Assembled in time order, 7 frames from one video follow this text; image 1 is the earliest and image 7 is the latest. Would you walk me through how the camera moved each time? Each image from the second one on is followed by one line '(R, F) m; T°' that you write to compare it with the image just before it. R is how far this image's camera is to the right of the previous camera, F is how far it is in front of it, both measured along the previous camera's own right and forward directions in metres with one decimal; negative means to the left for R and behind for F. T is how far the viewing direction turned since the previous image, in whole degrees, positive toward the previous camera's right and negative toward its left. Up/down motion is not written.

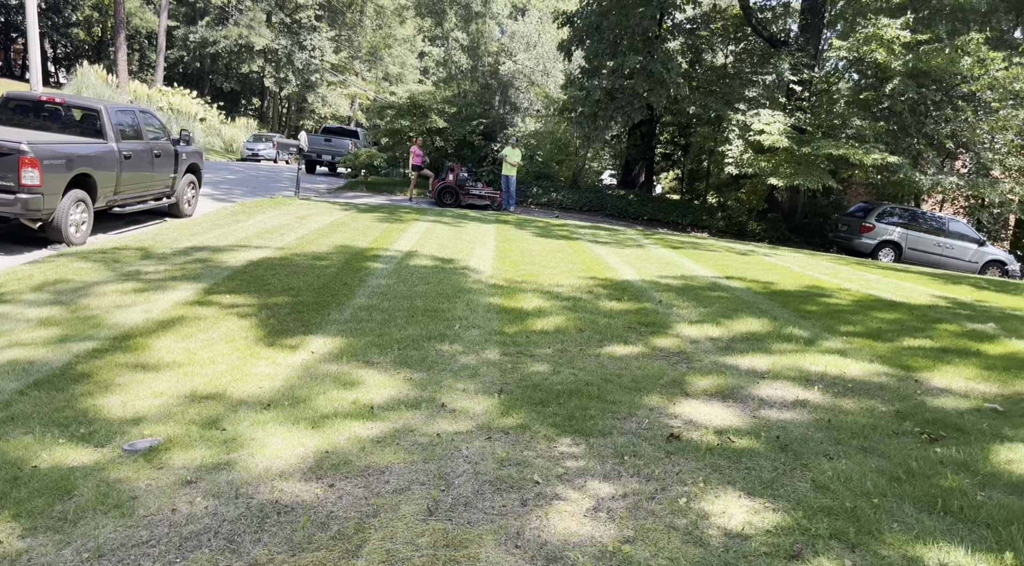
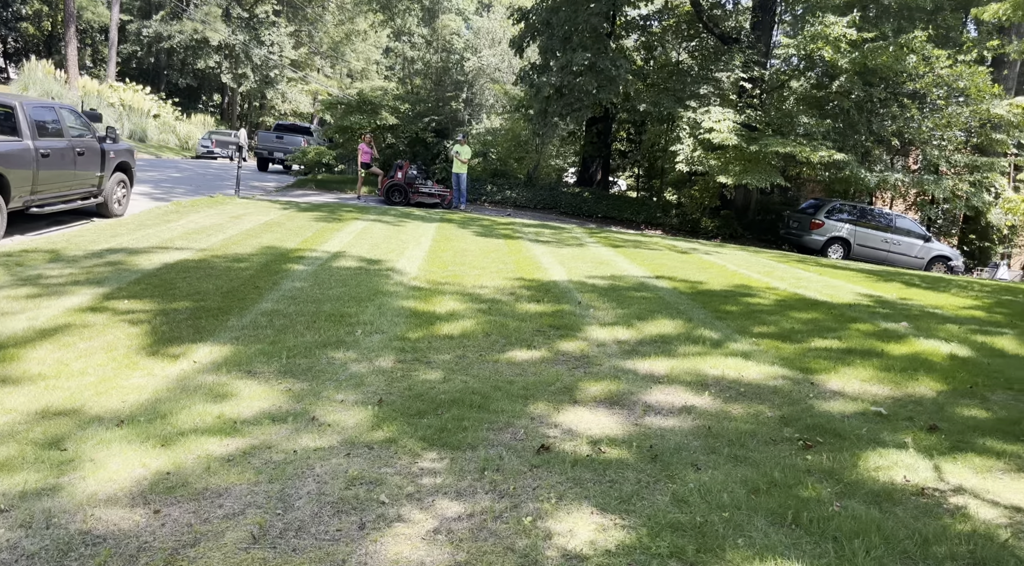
(+0.3, +0.1) m; +3°
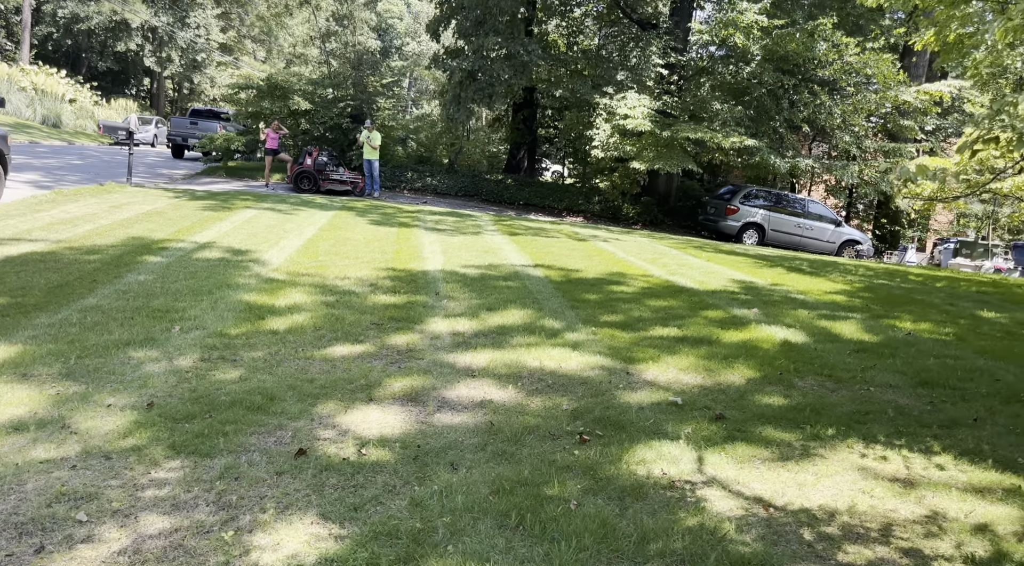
(+0.6, +0.1) m; +5°
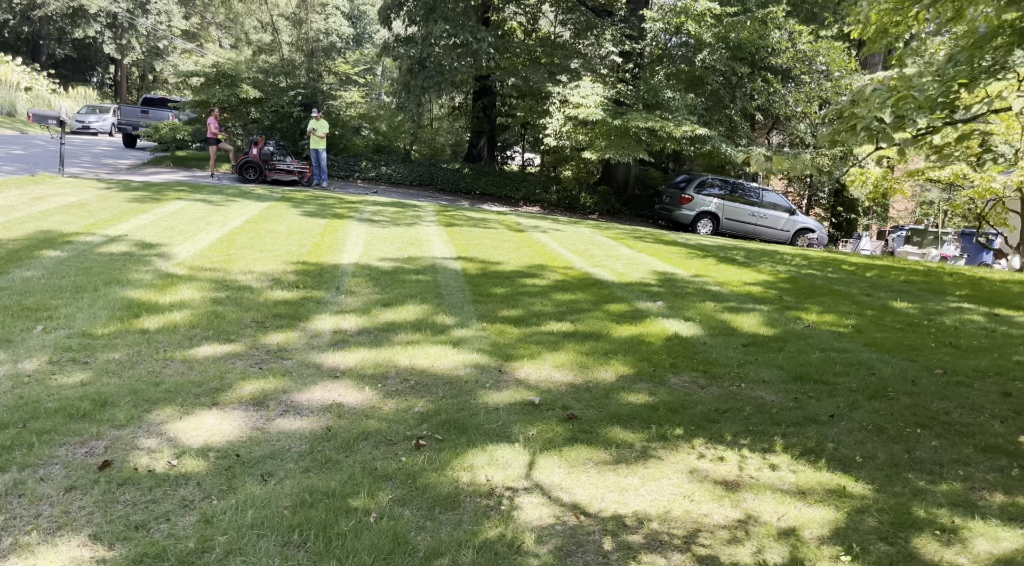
(+0.5, +0.1) m; +3°
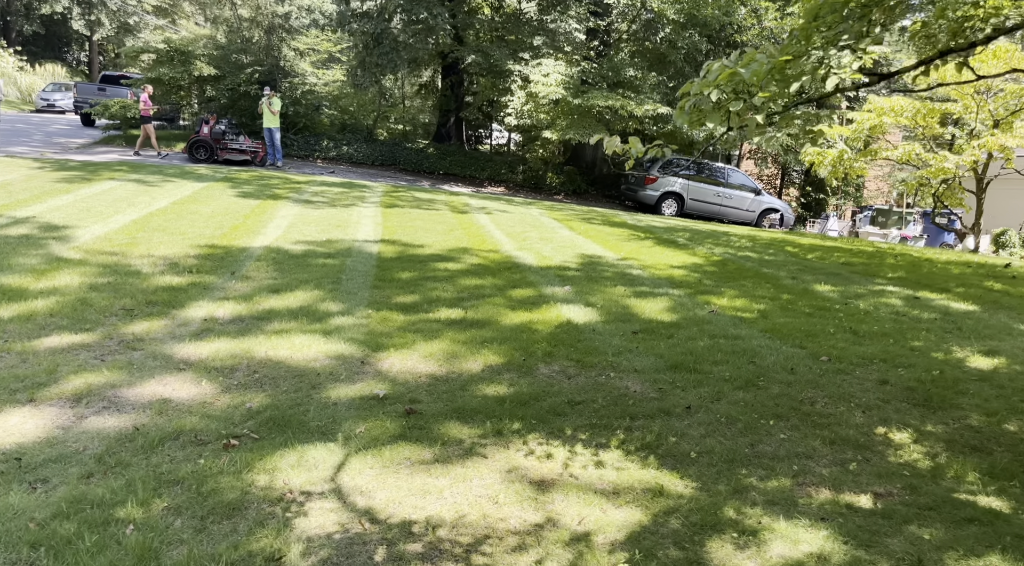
(+0.6, +0.2) m; +2°
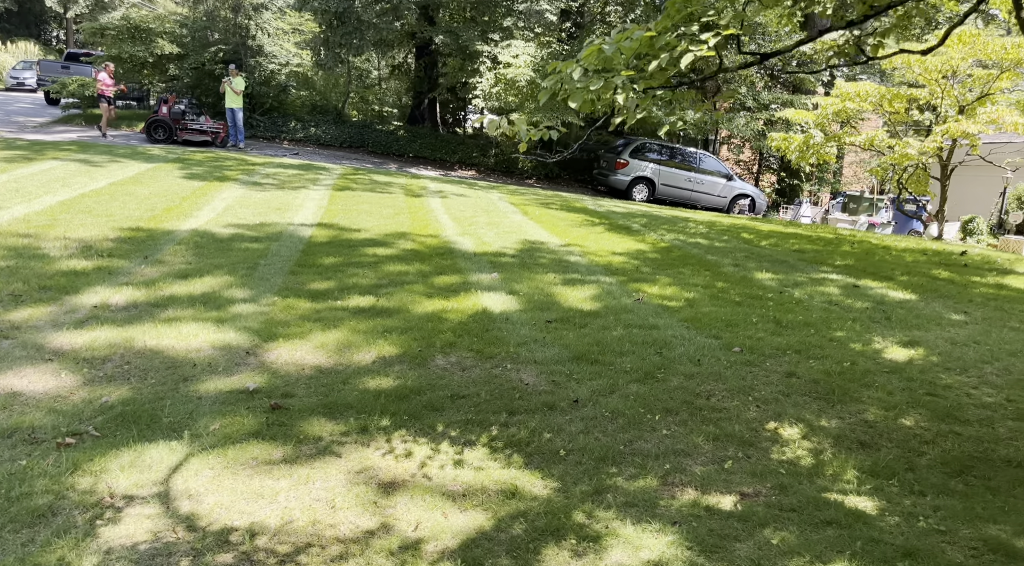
(+0.4, +0.1) m; +2°
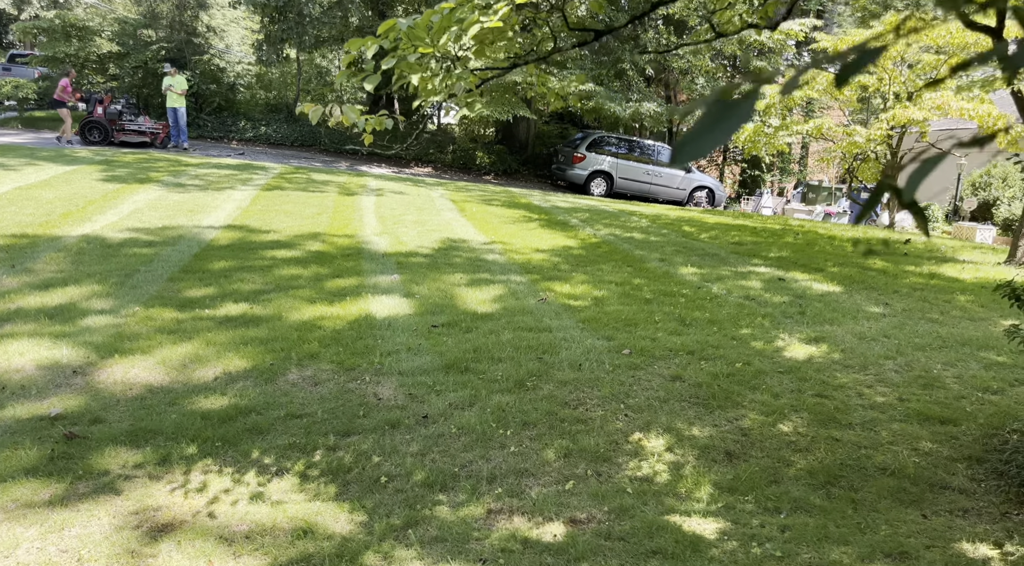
(+0.5, +0.3) m; +3°
